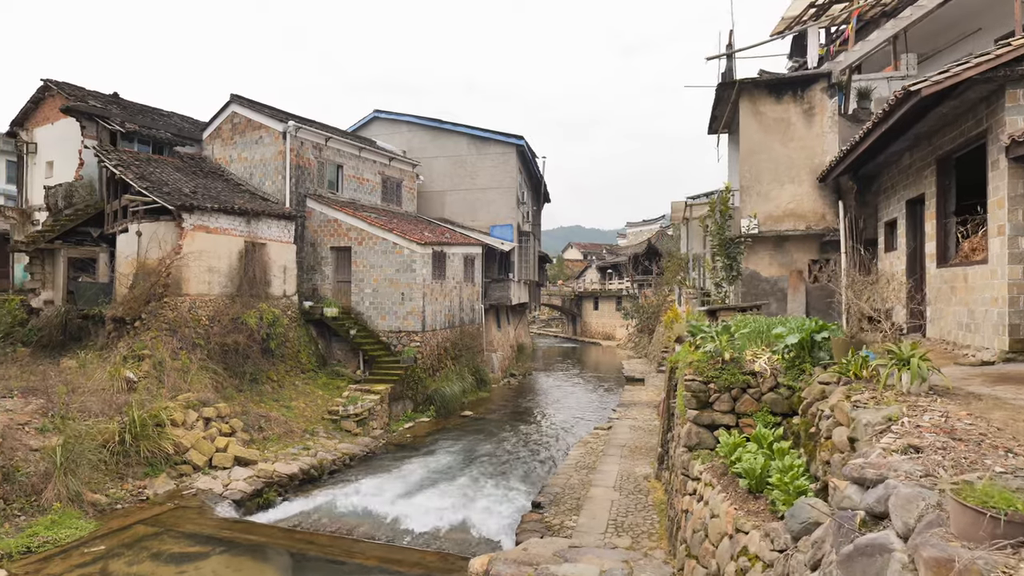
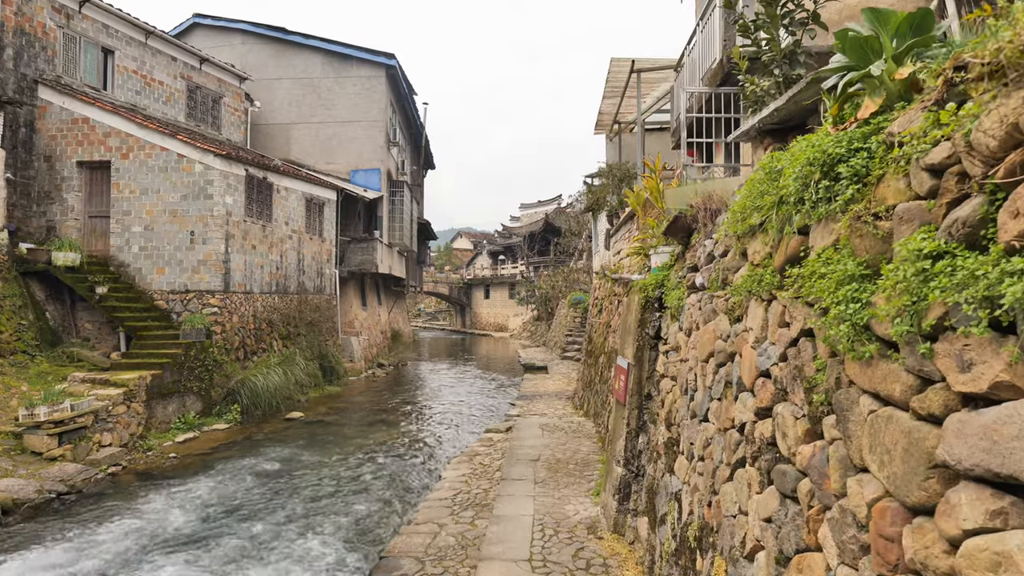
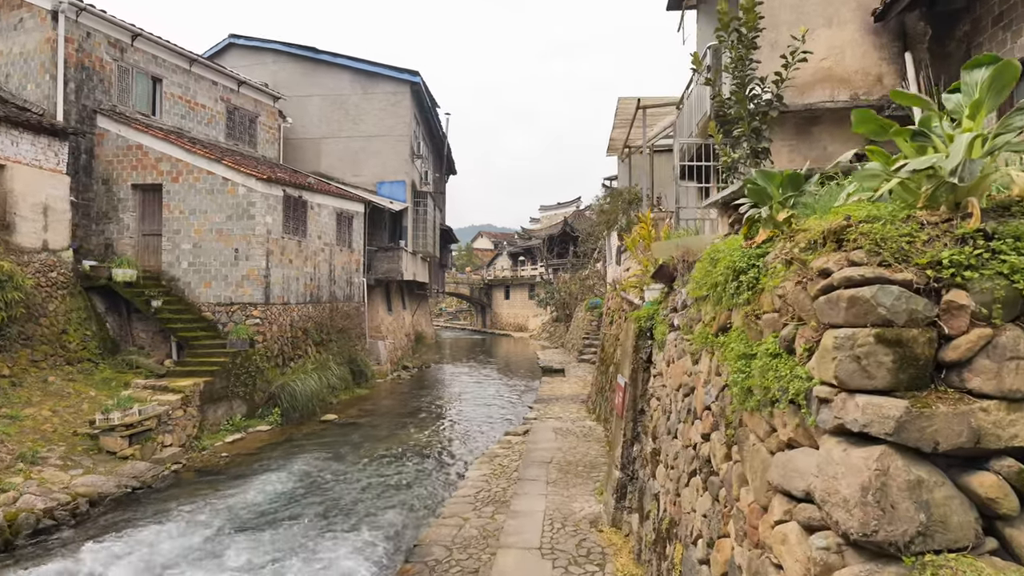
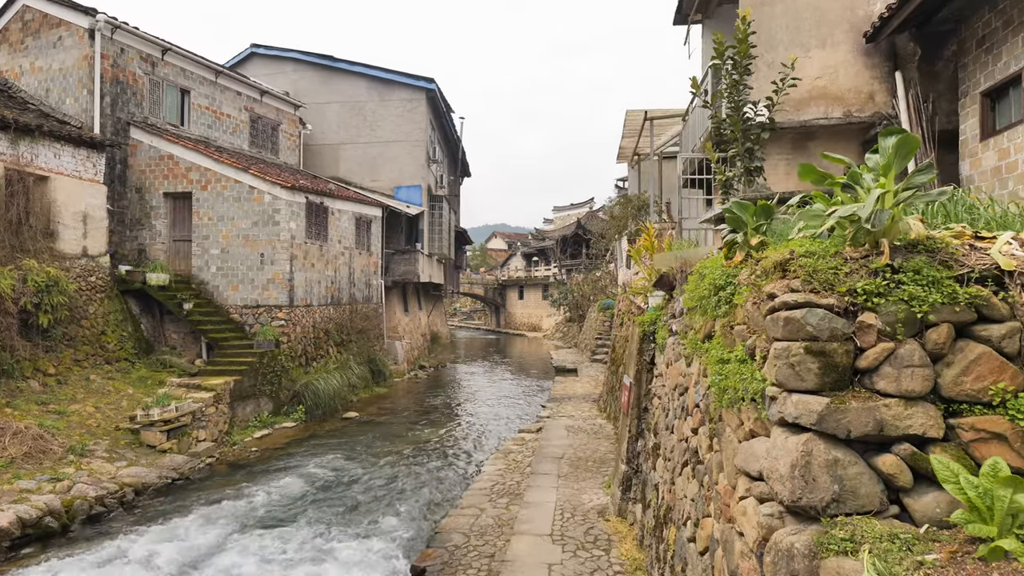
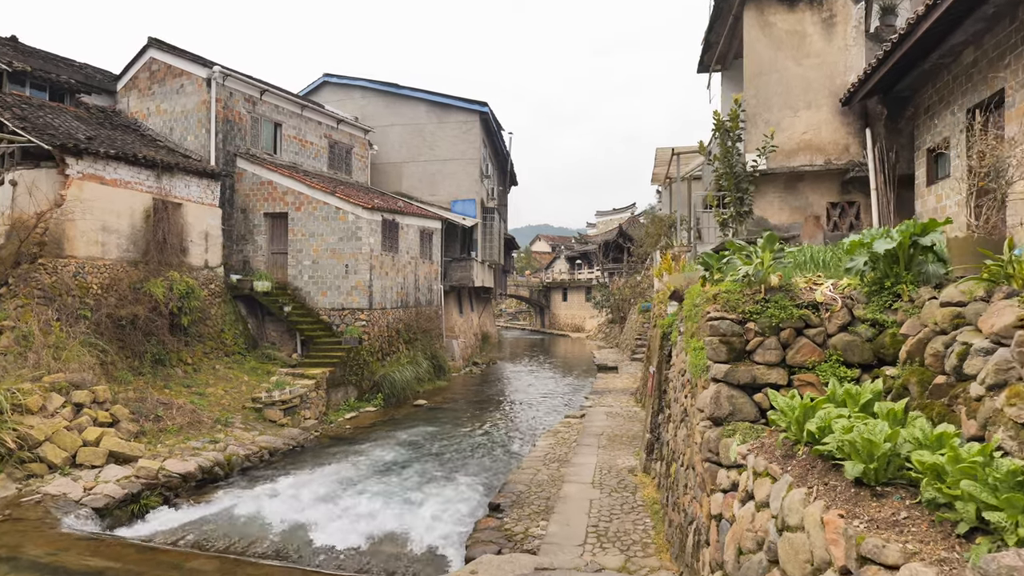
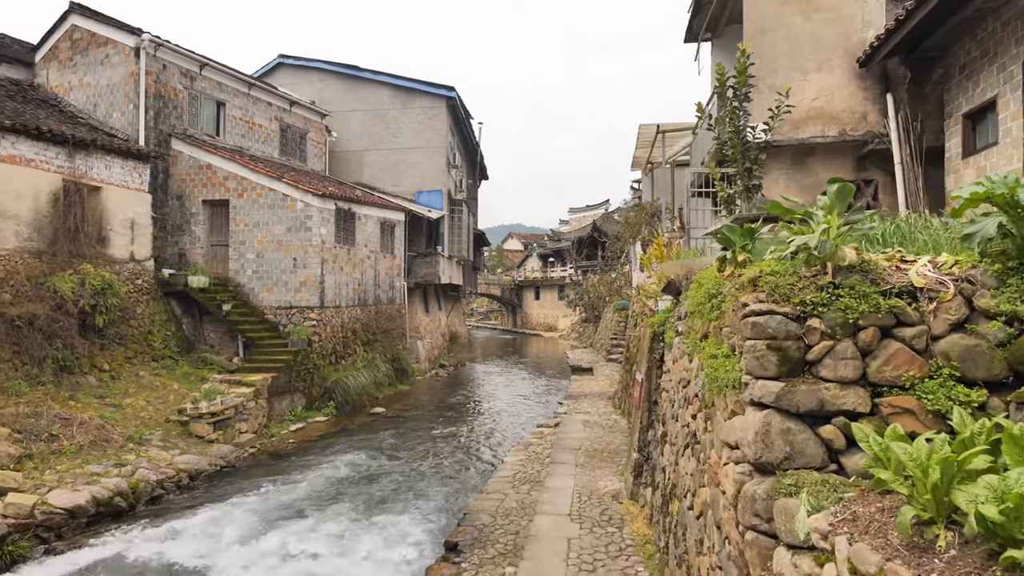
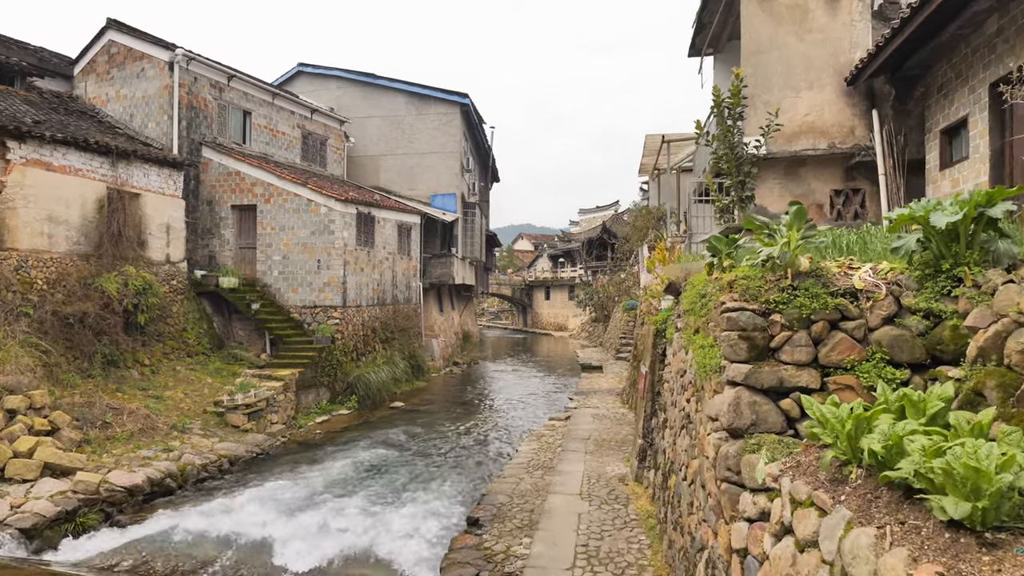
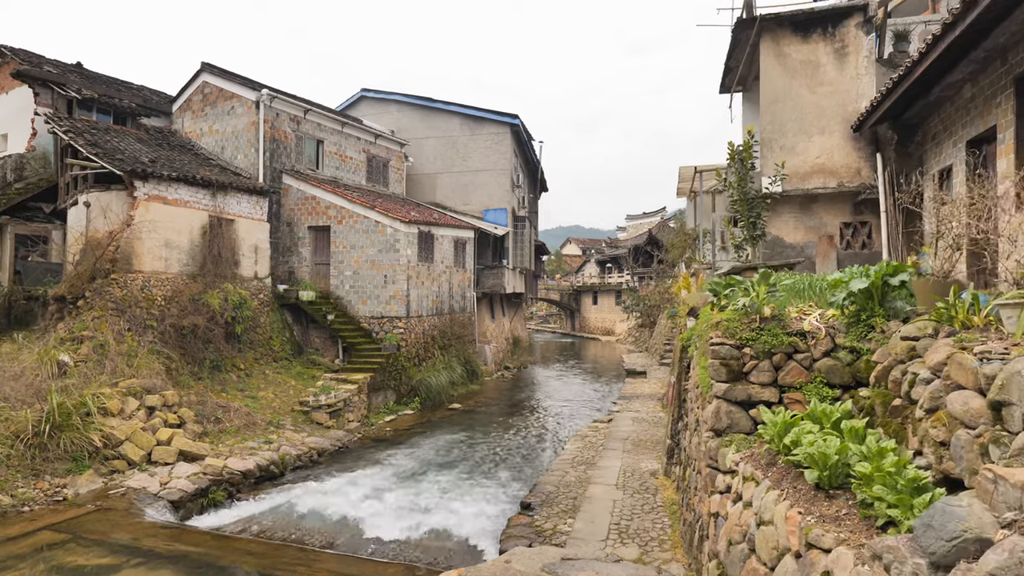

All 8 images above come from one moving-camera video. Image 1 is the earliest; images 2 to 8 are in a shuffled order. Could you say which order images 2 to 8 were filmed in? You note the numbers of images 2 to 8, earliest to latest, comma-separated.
8, 5, 7, 6, 4, 3, 2
